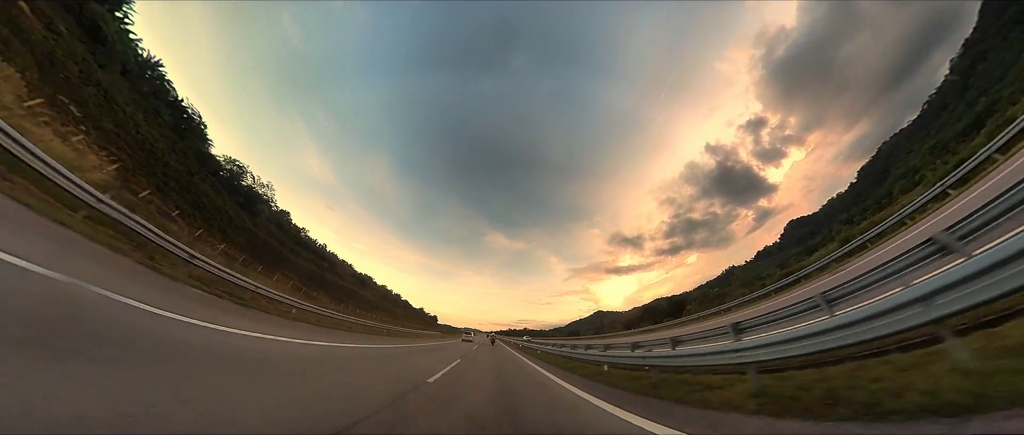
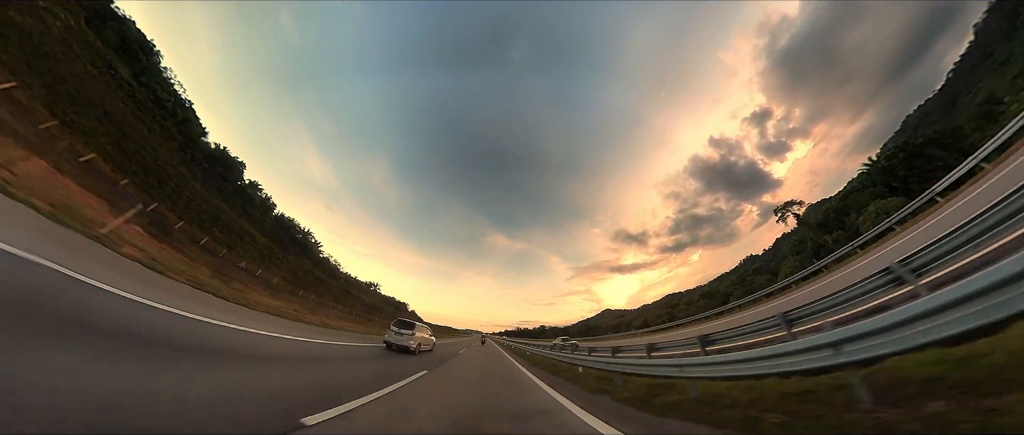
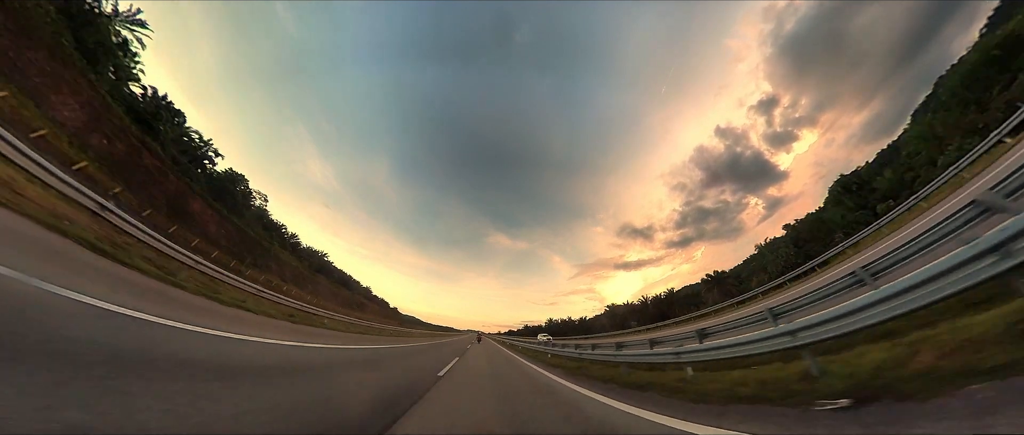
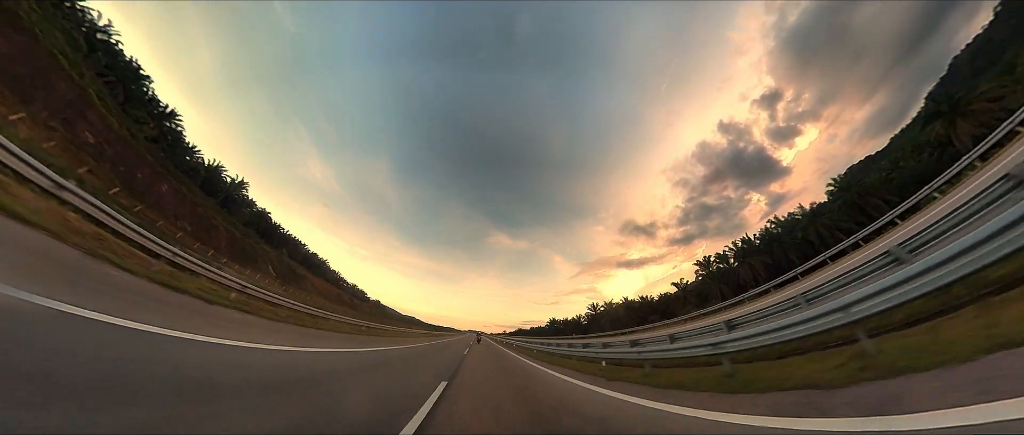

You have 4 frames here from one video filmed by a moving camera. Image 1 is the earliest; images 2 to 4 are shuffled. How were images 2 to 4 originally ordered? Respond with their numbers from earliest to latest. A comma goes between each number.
2, 3, 4
